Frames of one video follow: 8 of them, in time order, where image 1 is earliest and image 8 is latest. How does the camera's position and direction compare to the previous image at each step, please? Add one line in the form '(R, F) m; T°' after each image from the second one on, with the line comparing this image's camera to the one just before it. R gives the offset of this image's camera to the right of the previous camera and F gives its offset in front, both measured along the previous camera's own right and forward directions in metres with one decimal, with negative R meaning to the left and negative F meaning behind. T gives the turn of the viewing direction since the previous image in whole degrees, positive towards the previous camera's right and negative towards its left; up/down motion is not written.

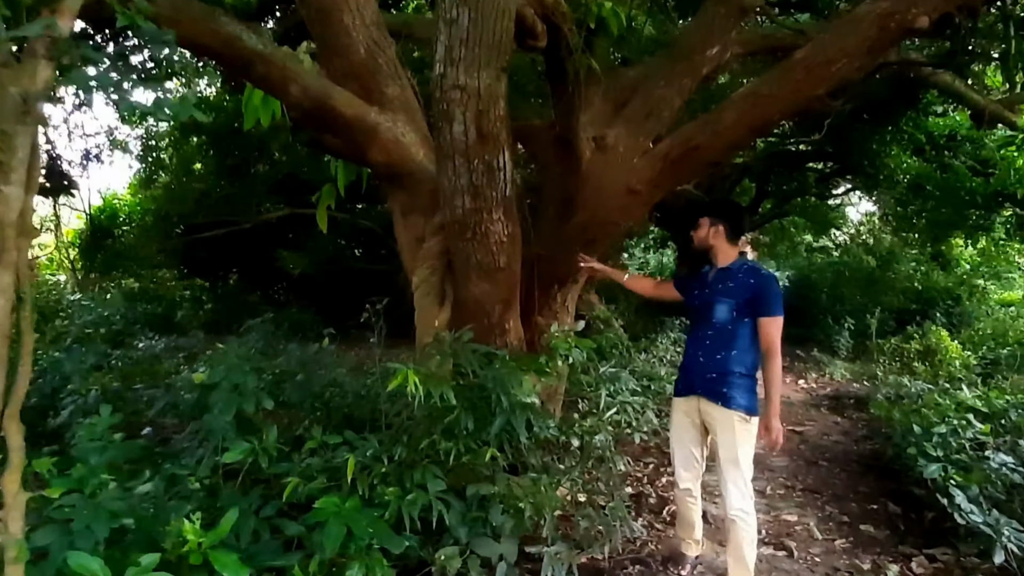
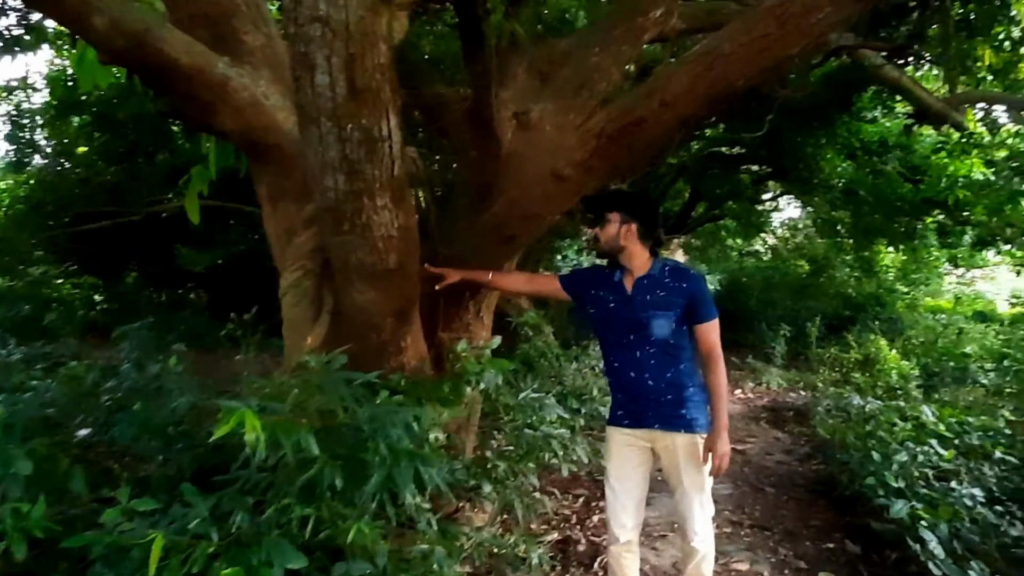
(+0.1, +0.6) m; +5°
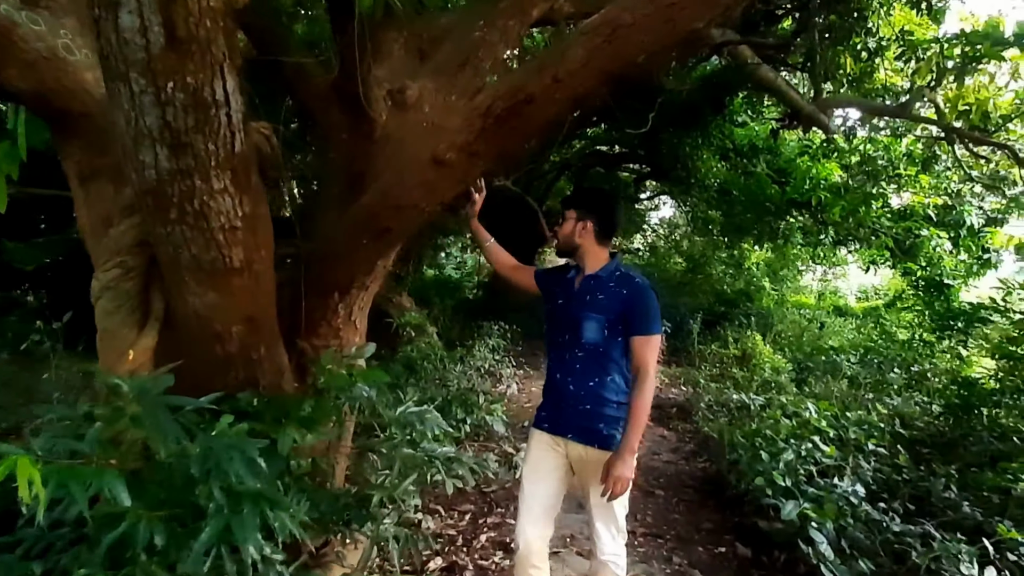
(0.0, +0.3) m; +10°
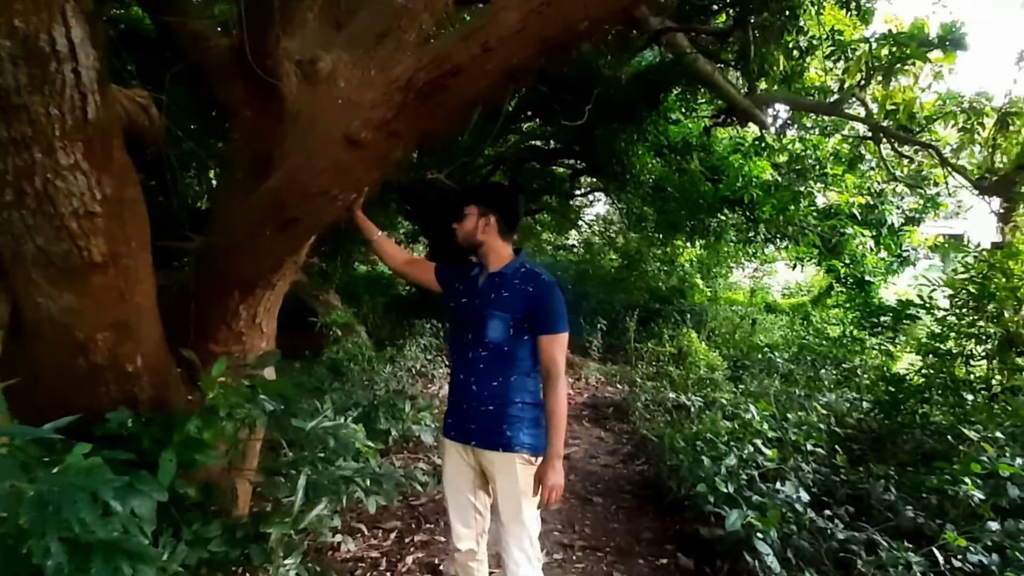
(0.0, +0.2) m; +5°
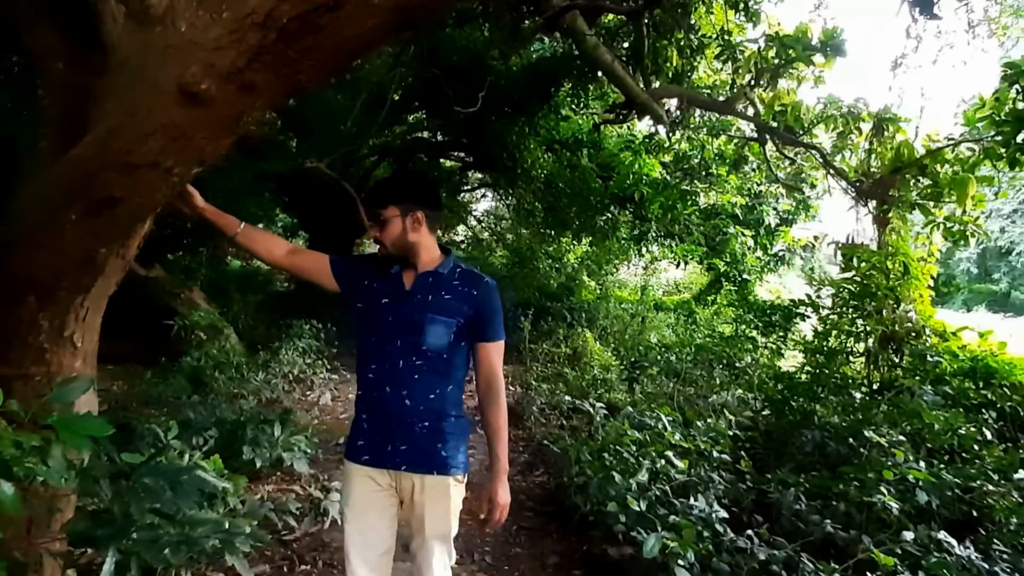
(0.0, +0.4) m; +10°
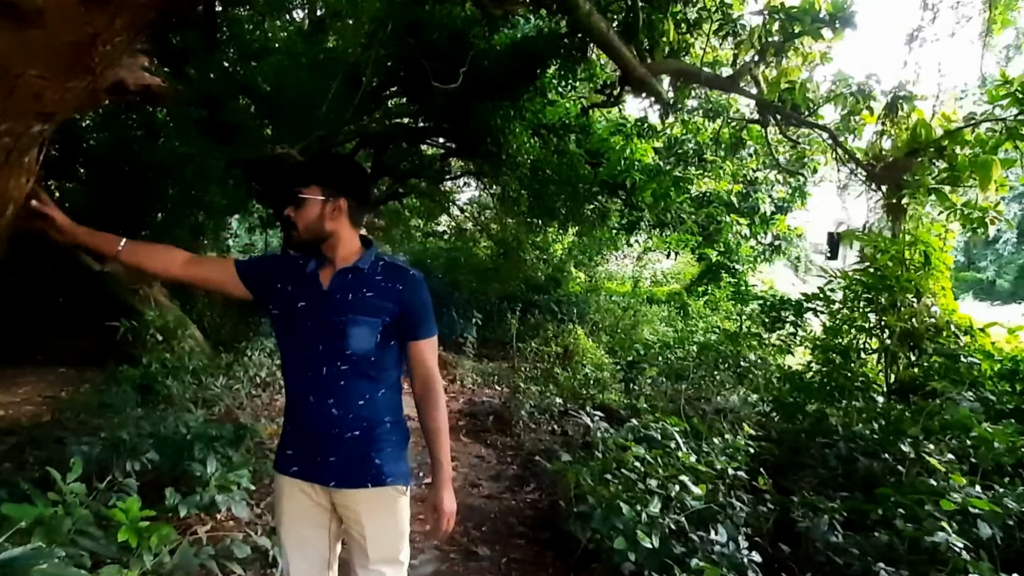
(0.0, +0.4) m; +1°
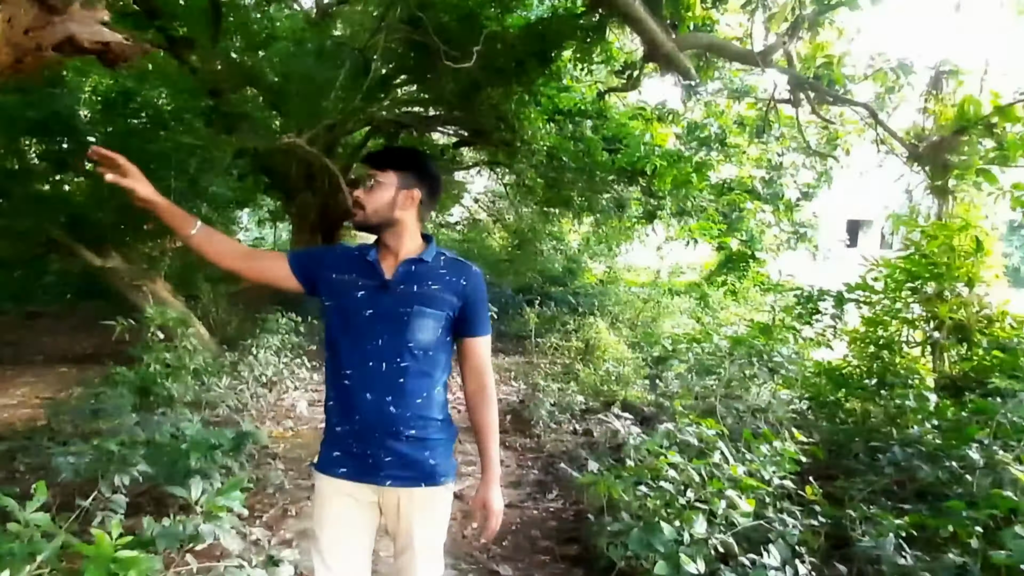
(0.0, +0.3) m; -1°
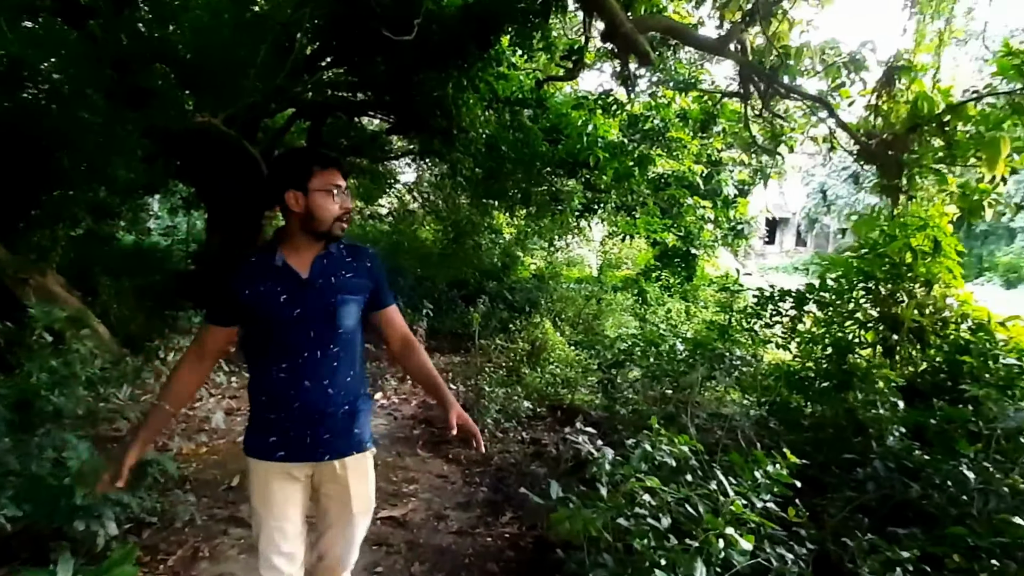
(-0.1, +0.4) m; +6°
